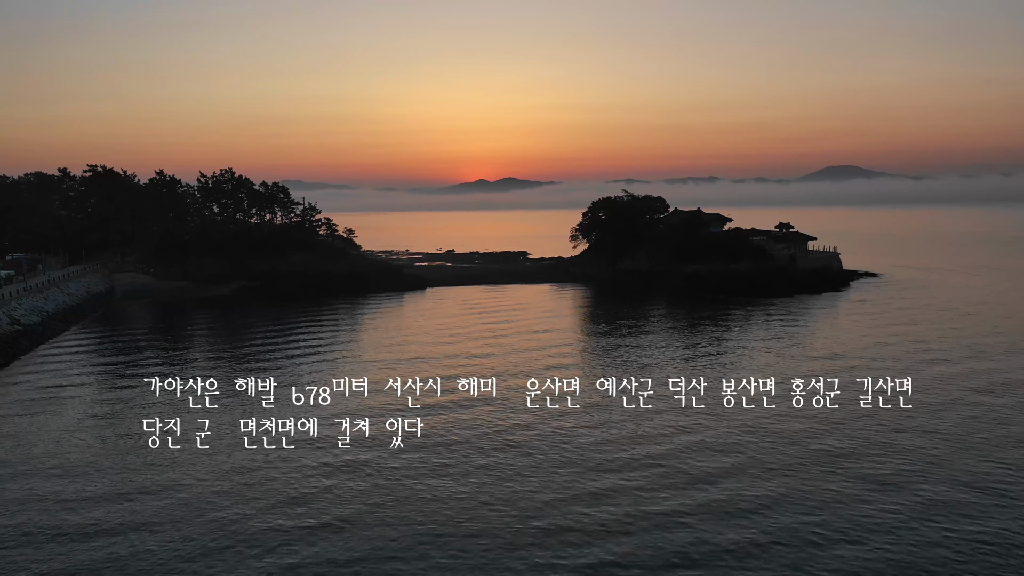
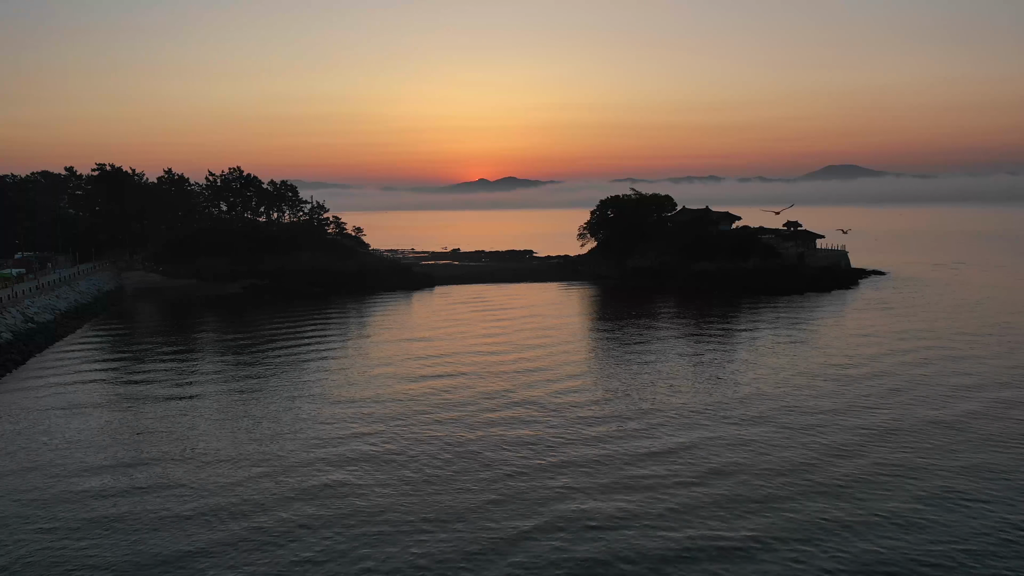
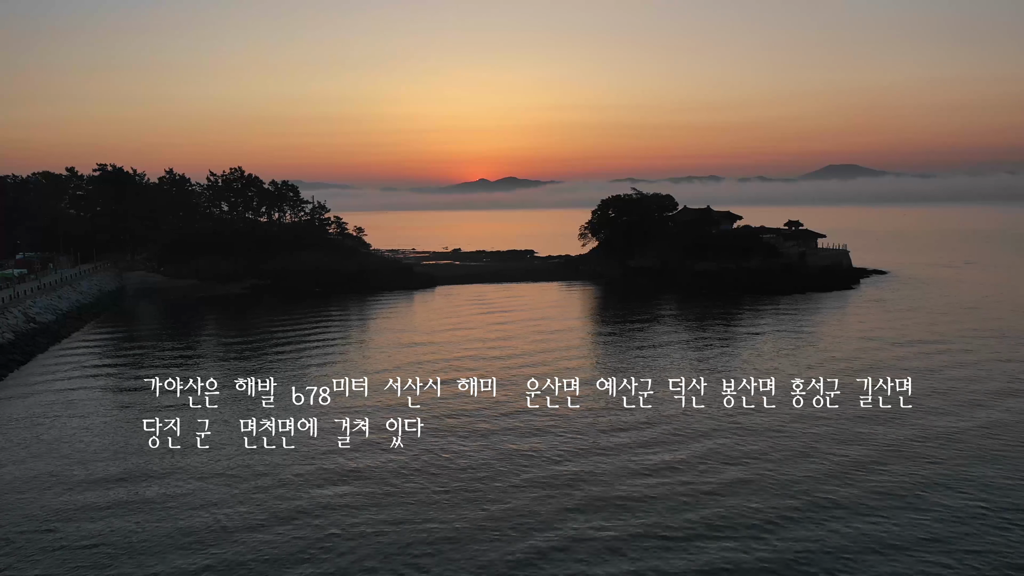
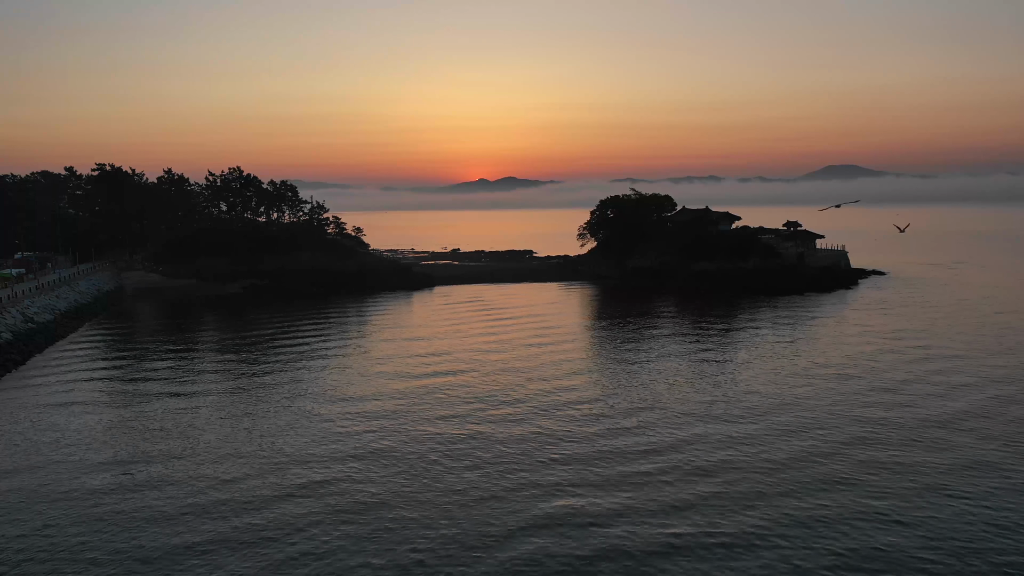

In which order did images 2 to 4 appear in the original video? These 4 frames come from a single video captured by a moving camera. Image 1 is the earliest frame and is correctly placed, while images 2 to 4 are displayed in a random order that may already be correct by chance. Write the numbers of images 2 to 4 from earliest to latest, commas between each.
3, 2, 4
